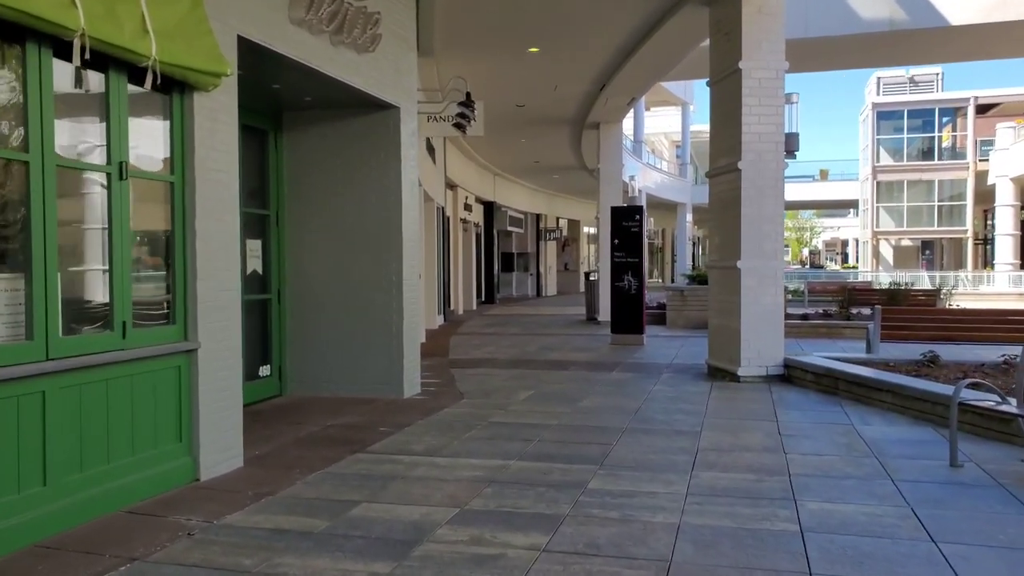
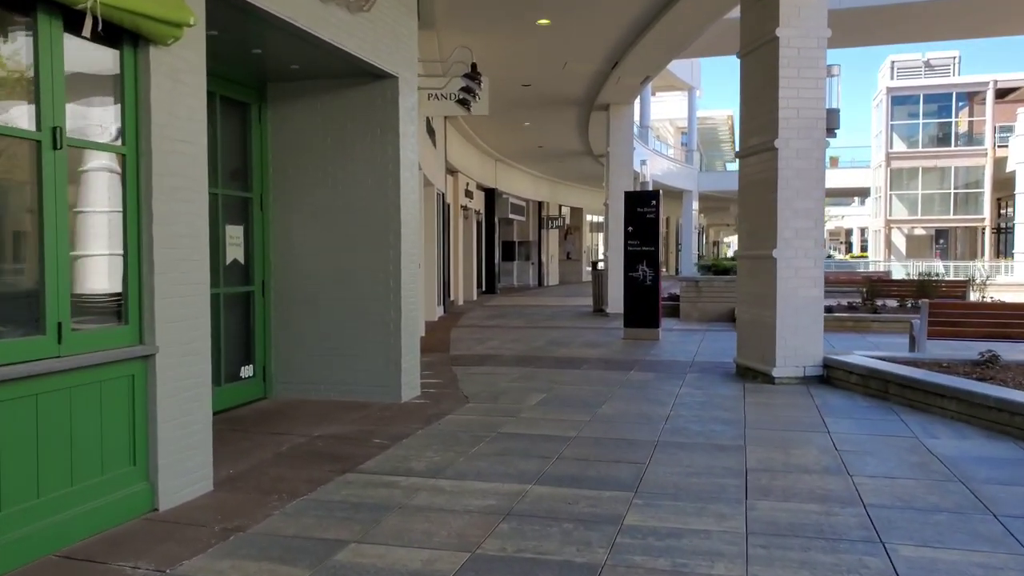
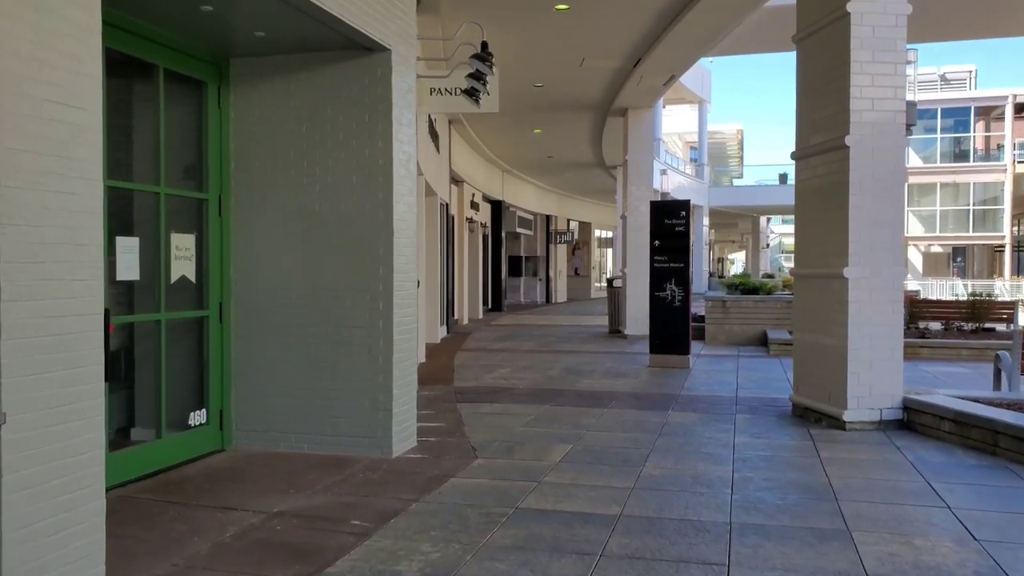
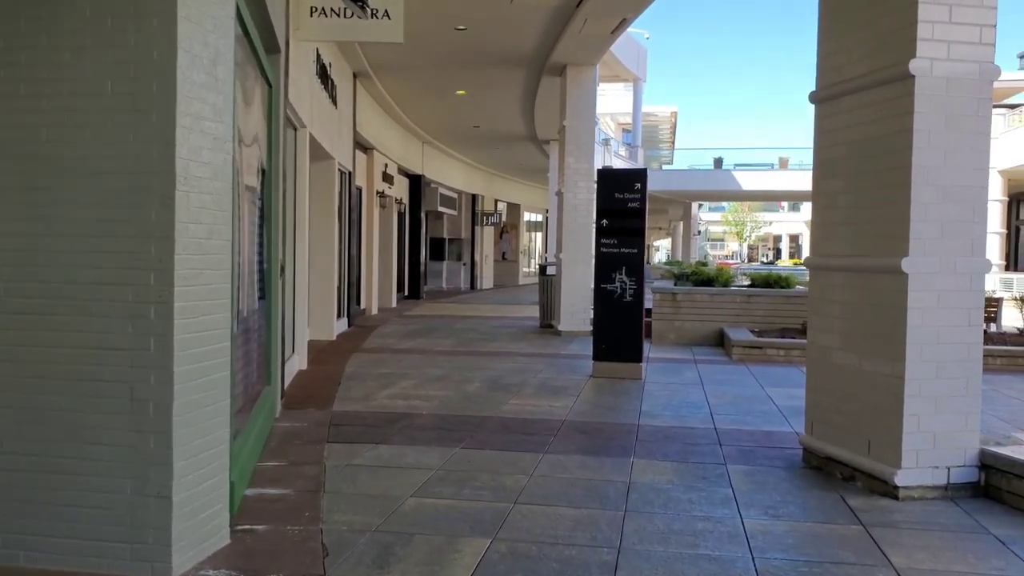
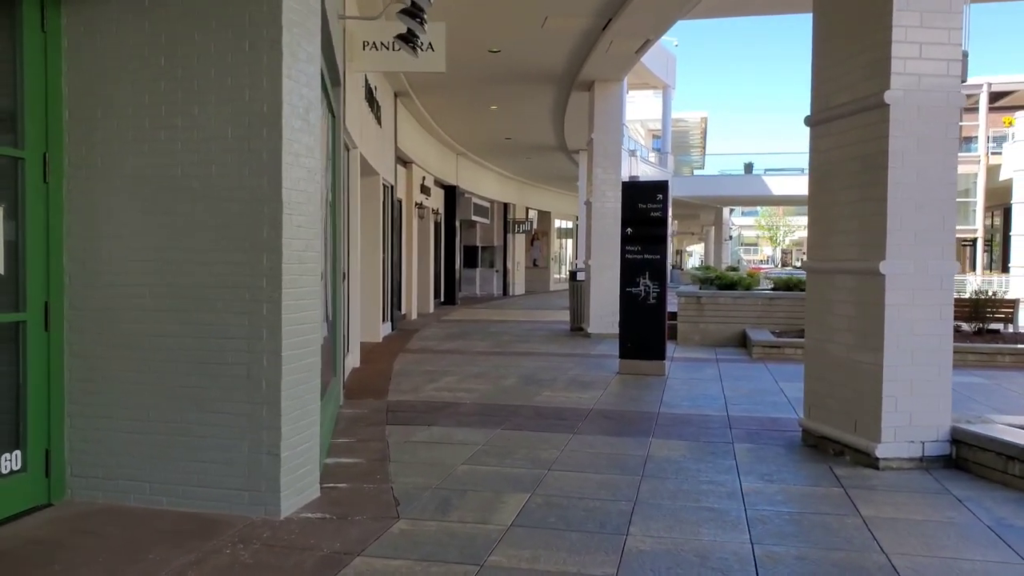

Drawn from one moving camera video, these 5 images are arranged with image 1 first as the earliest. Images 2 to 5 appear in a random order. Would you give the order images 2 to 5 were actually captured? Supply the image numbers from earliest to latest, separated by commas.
2, 3, 5, 4
